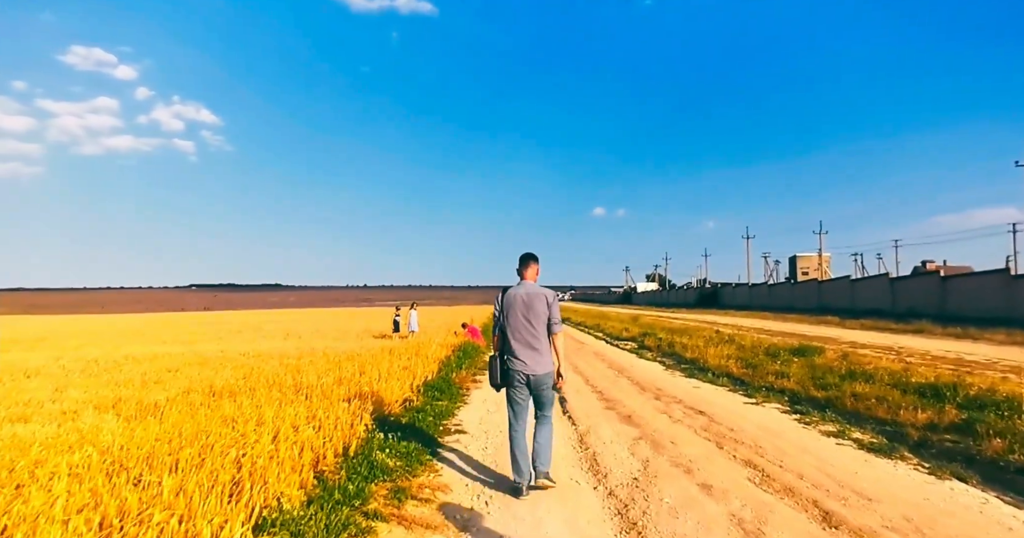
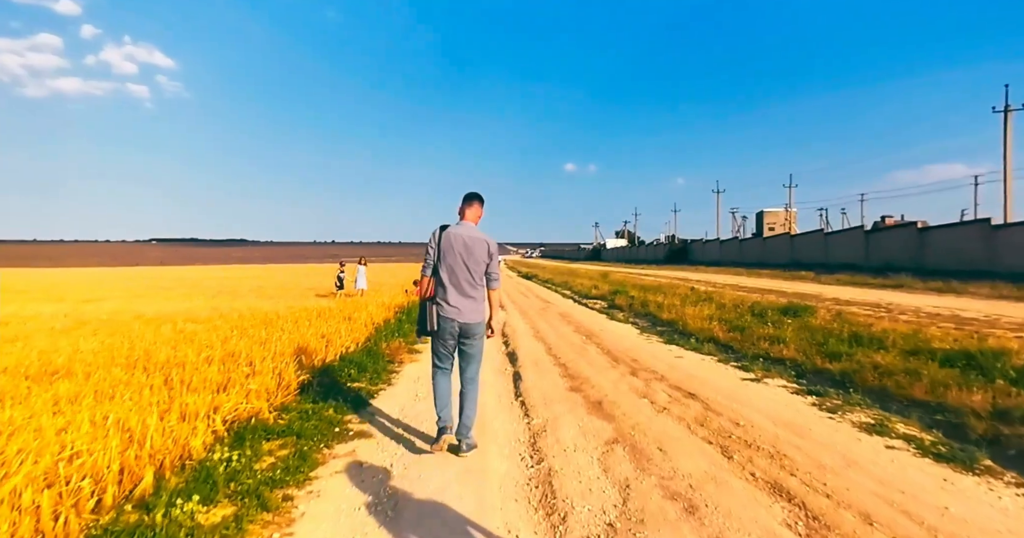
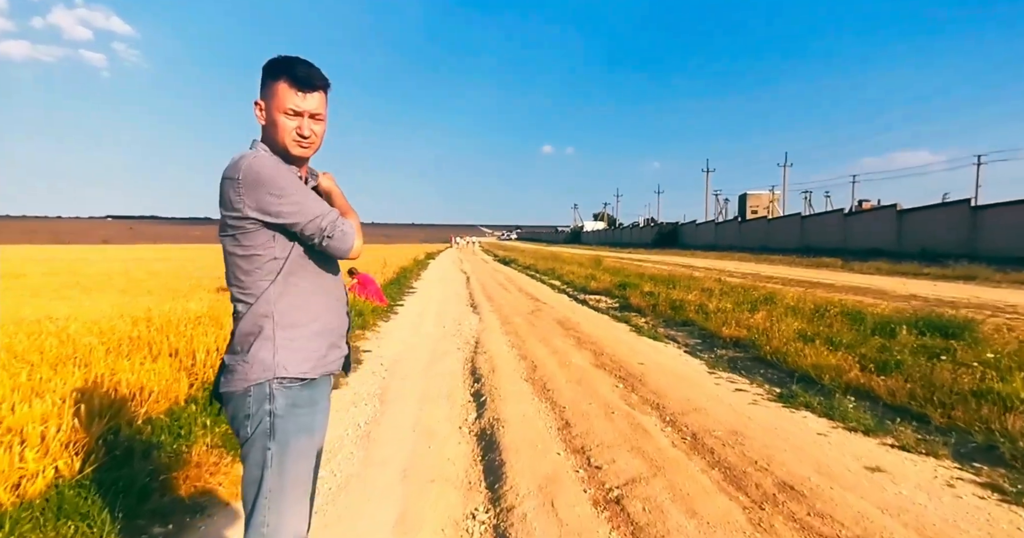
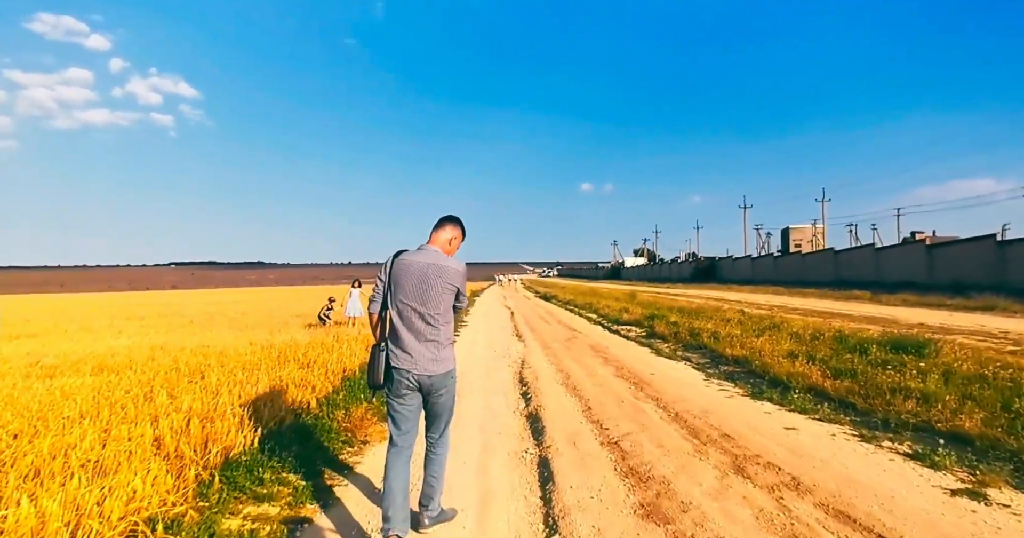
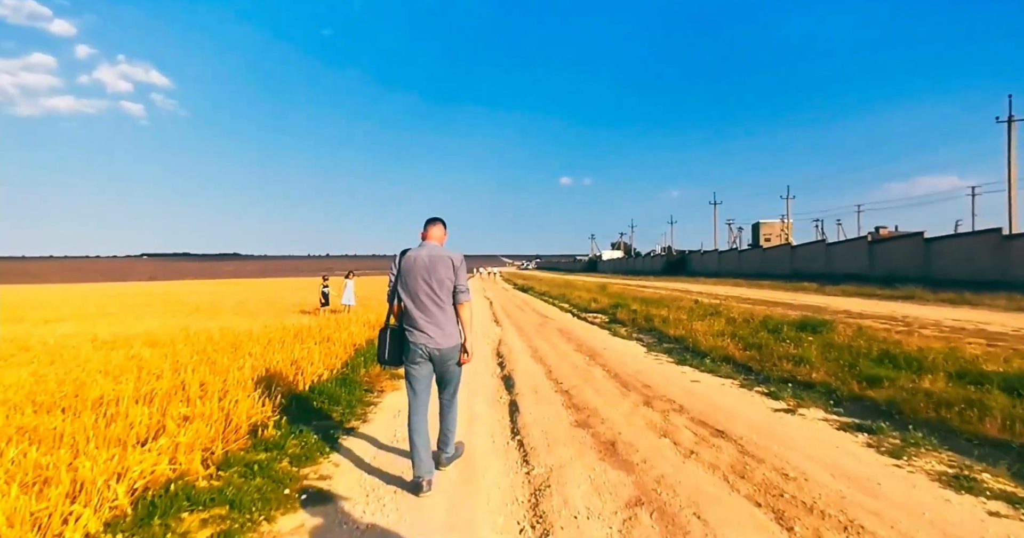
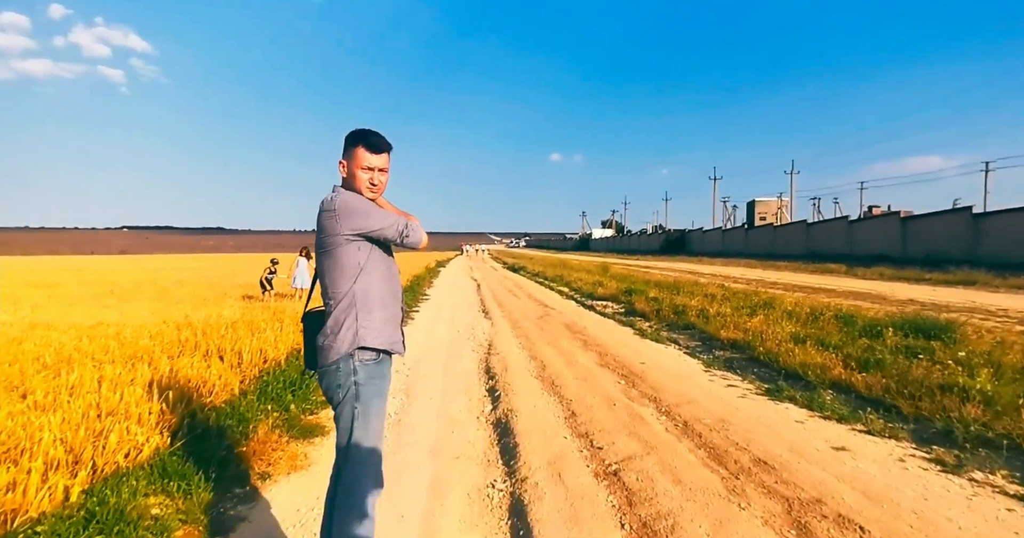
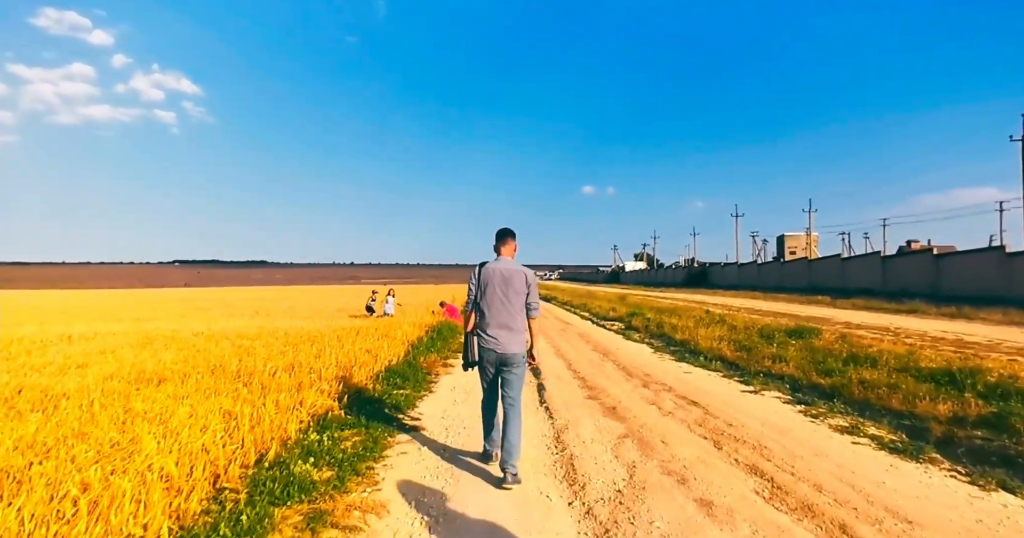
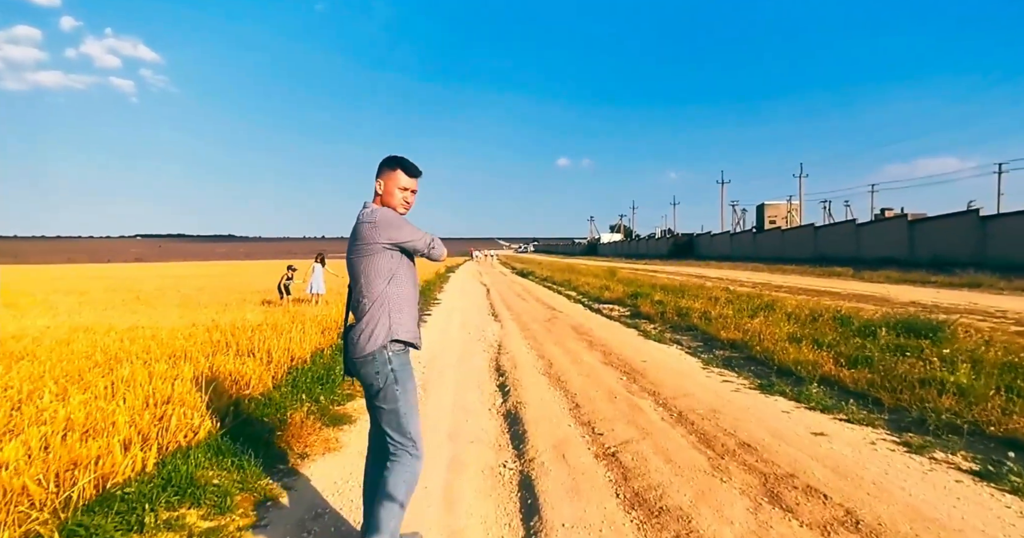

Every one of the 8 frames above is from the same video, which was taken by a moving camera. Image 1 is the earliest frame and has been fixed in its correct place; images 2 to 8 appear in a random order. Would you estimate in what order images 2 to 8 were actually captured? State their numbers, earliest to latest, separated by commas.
7, 2, 5, 4, 8, 6, 3
